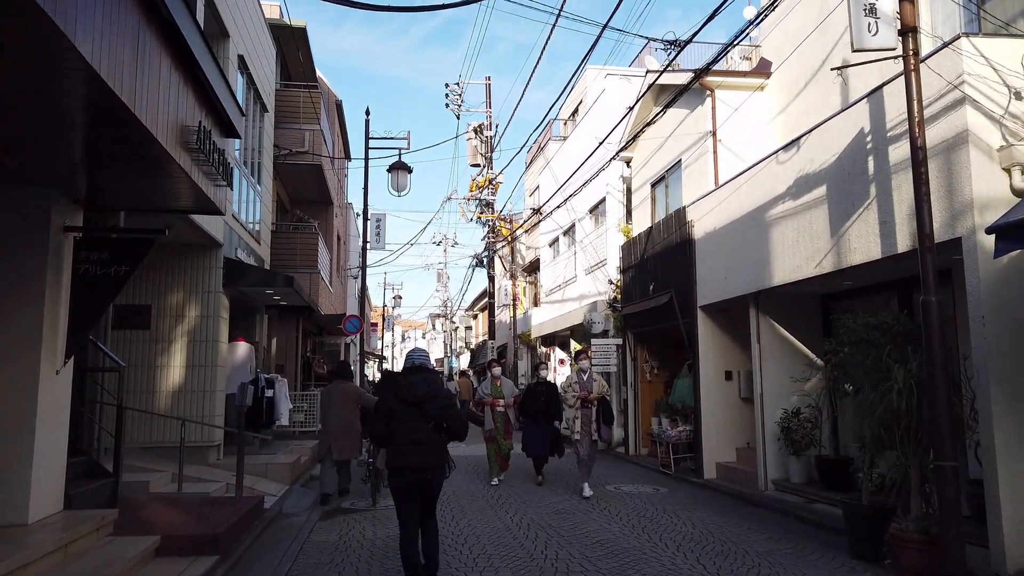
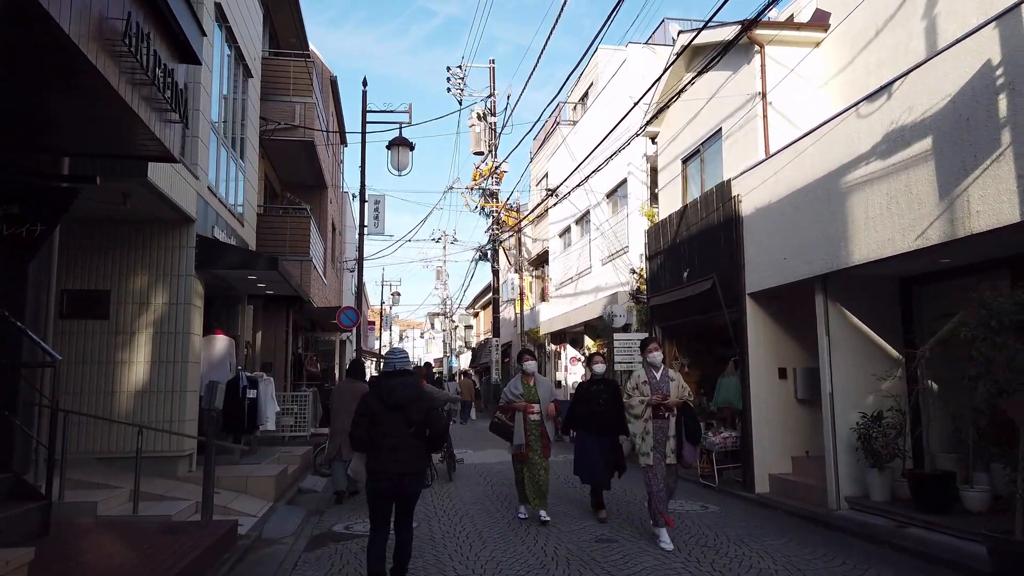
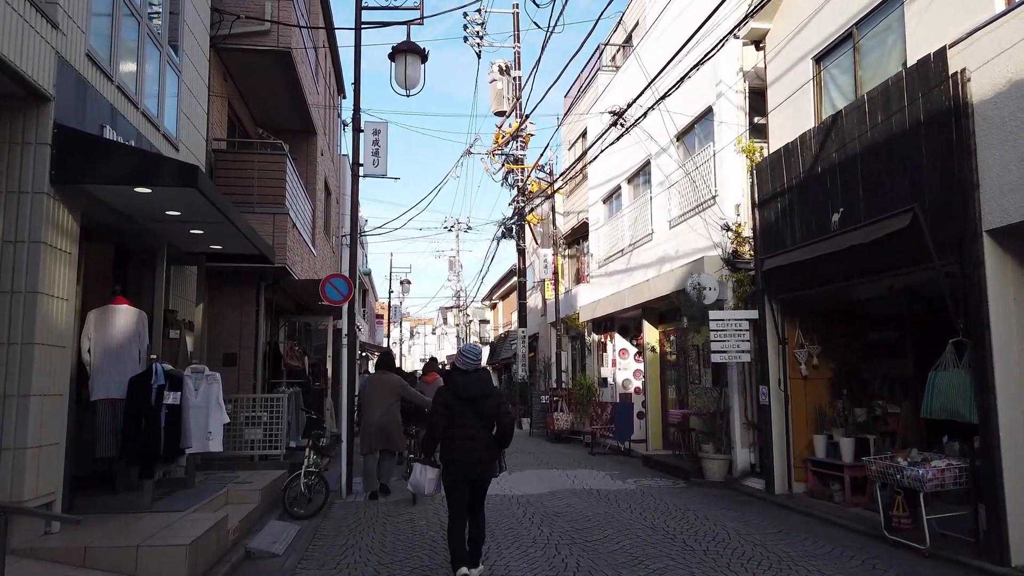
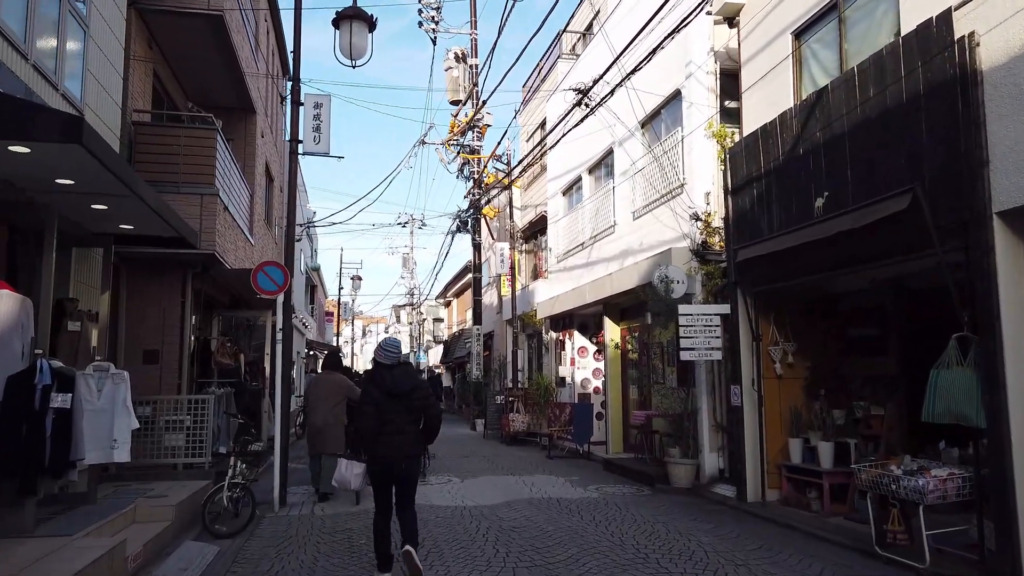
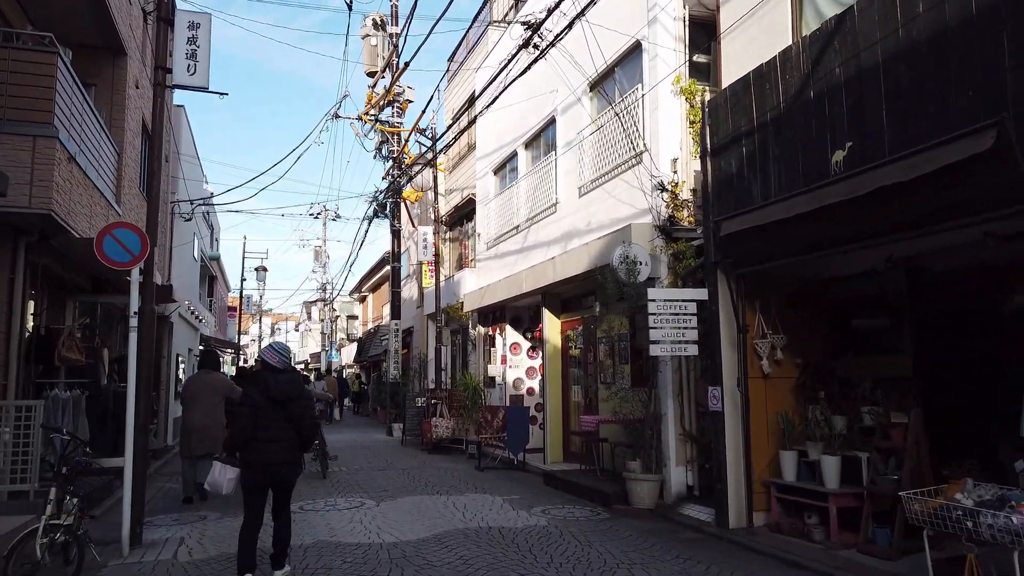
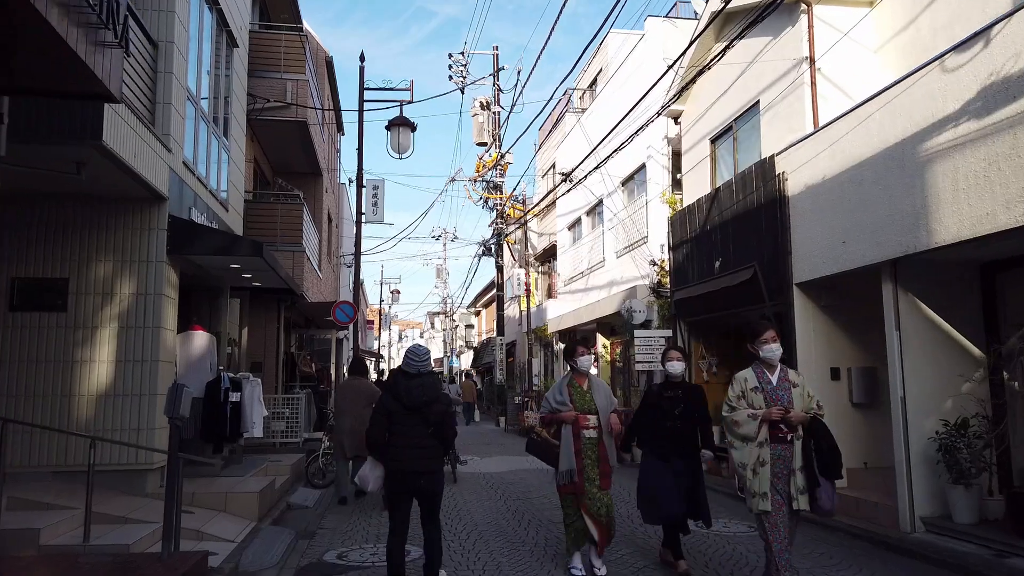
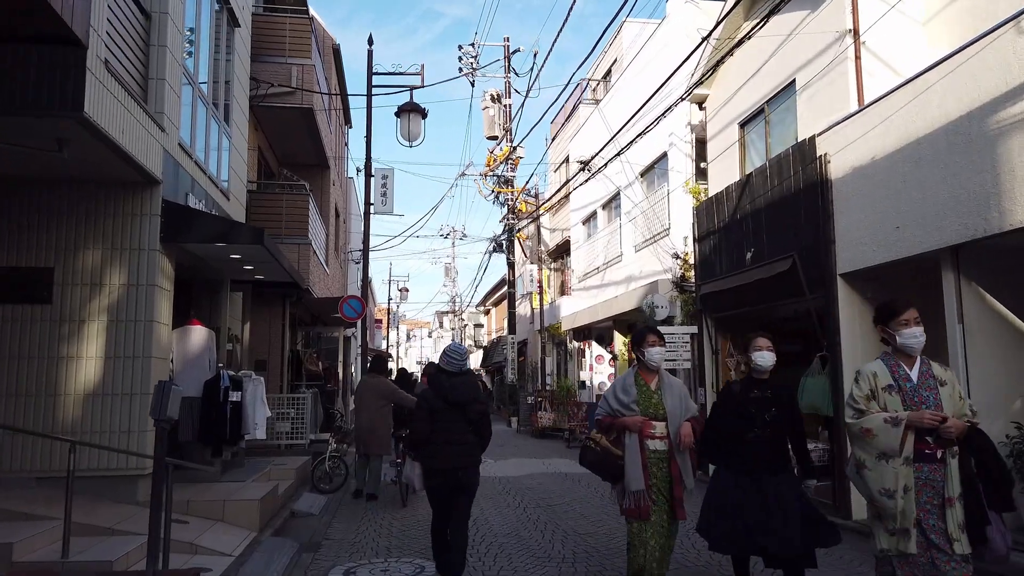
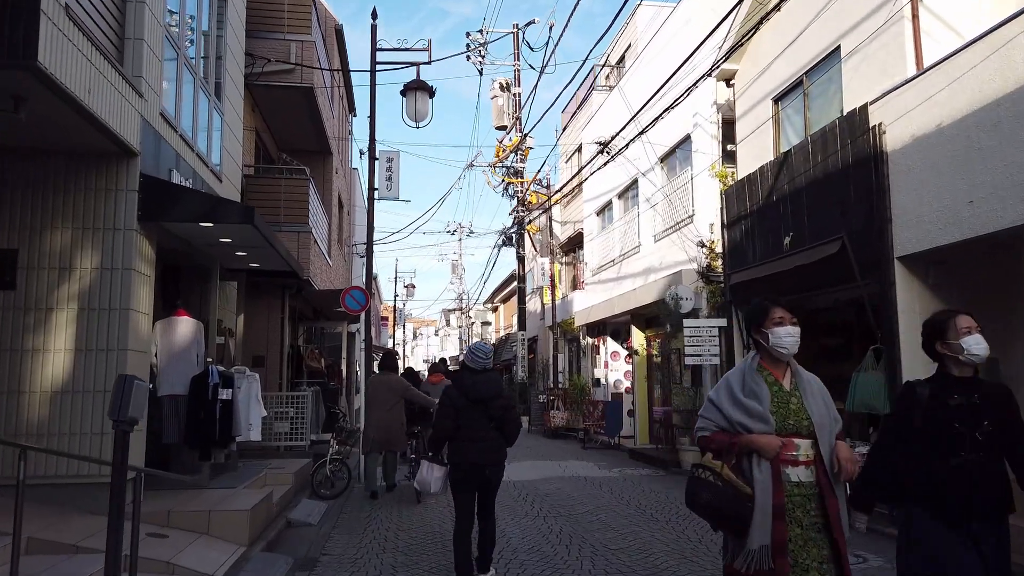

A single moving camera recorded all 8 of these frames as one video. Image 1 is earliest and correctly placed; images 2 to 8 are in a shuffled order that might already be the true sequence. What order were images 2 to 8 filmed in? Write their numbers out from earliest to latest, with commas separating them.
2, 6, 7, 8, 3, 4, 5
